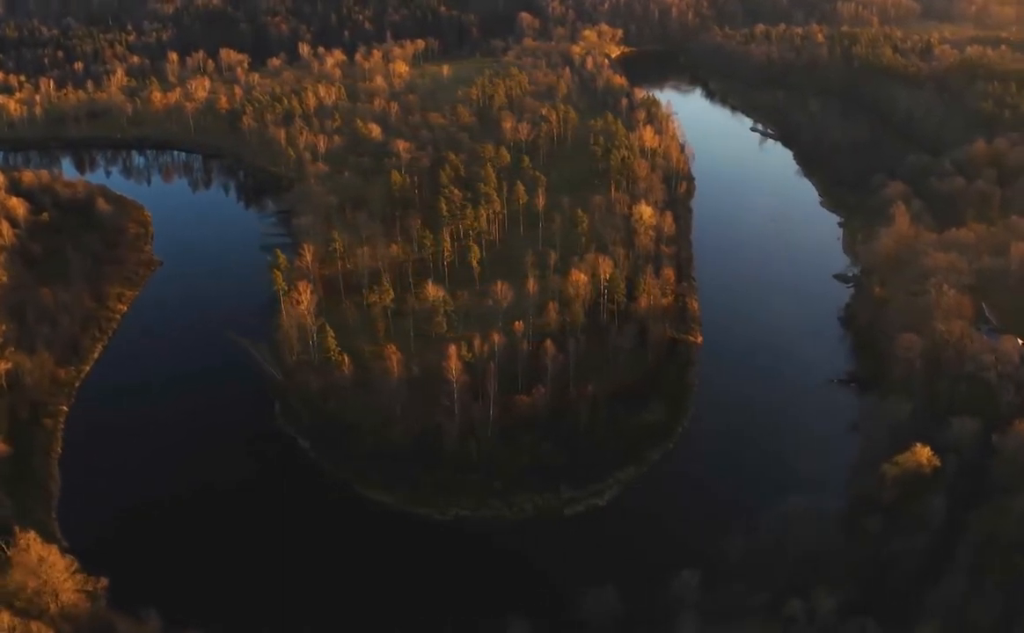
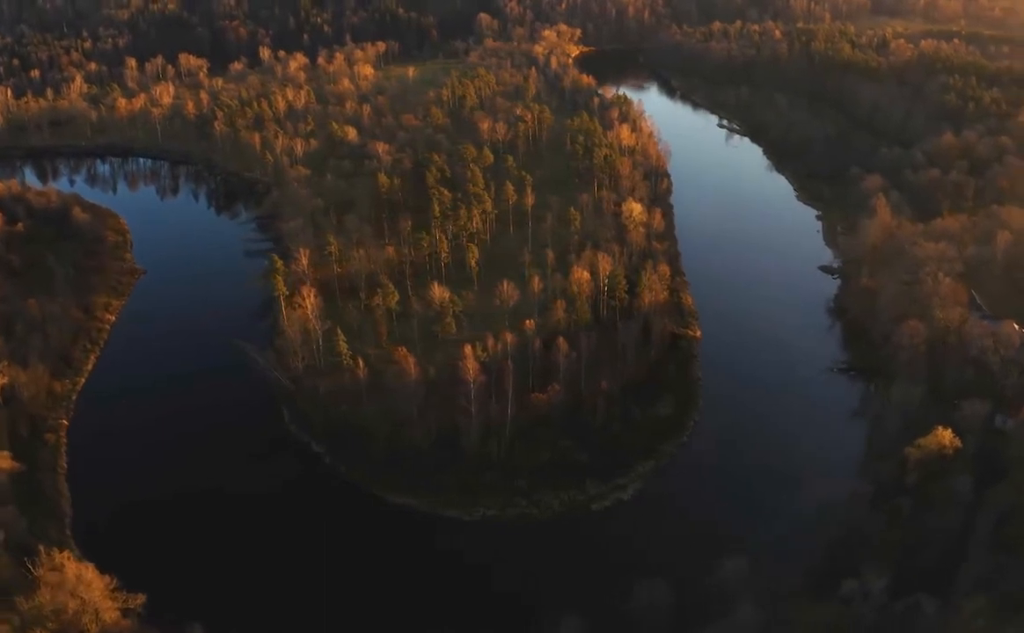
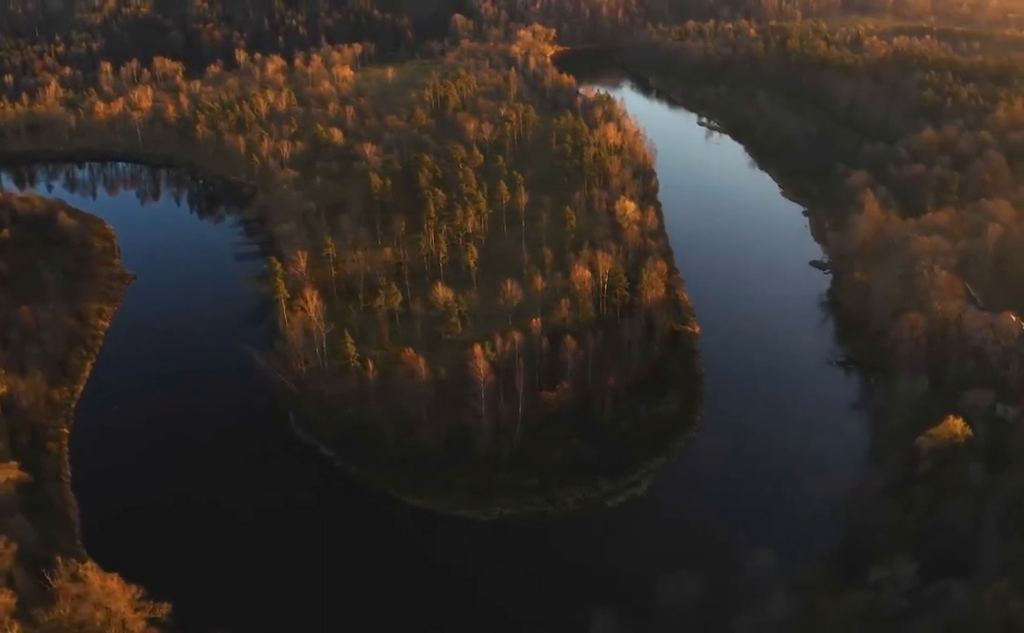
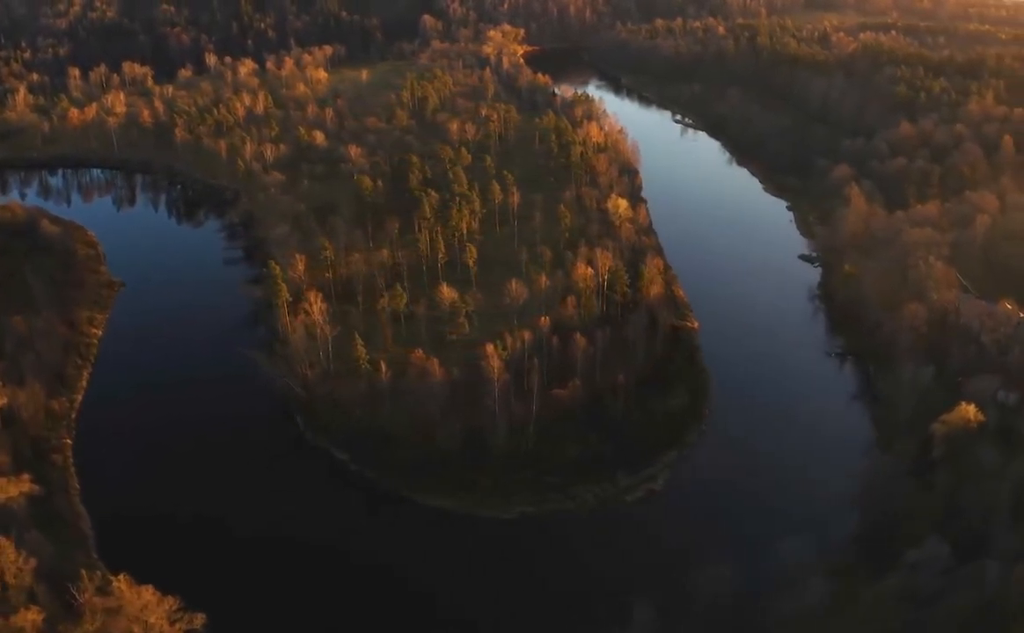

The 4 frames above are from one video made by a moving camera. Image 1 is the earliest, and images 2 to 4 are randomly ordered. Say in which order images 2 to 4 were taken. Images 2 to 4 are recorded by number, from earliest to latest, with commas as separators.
2, 3, 4
